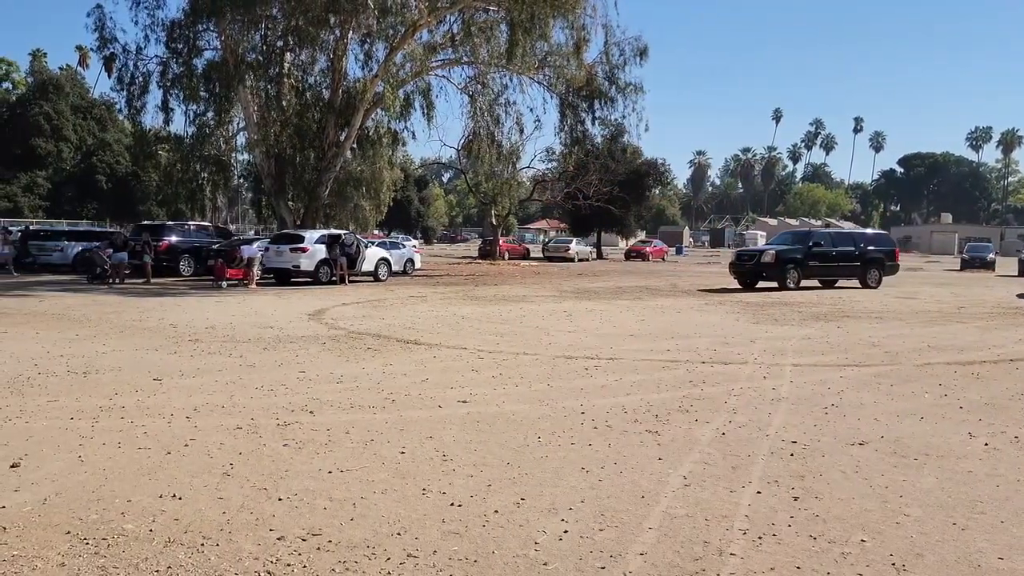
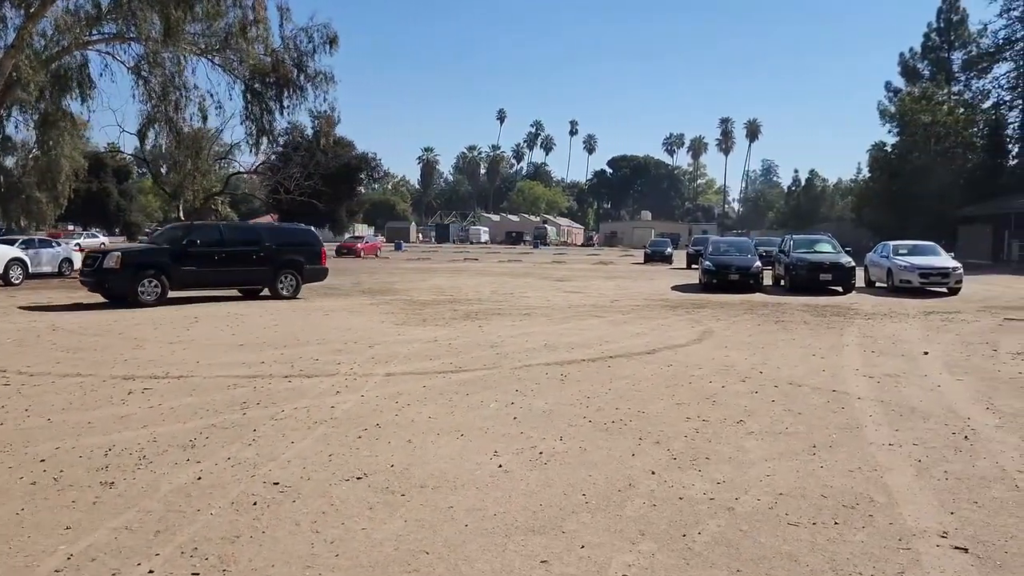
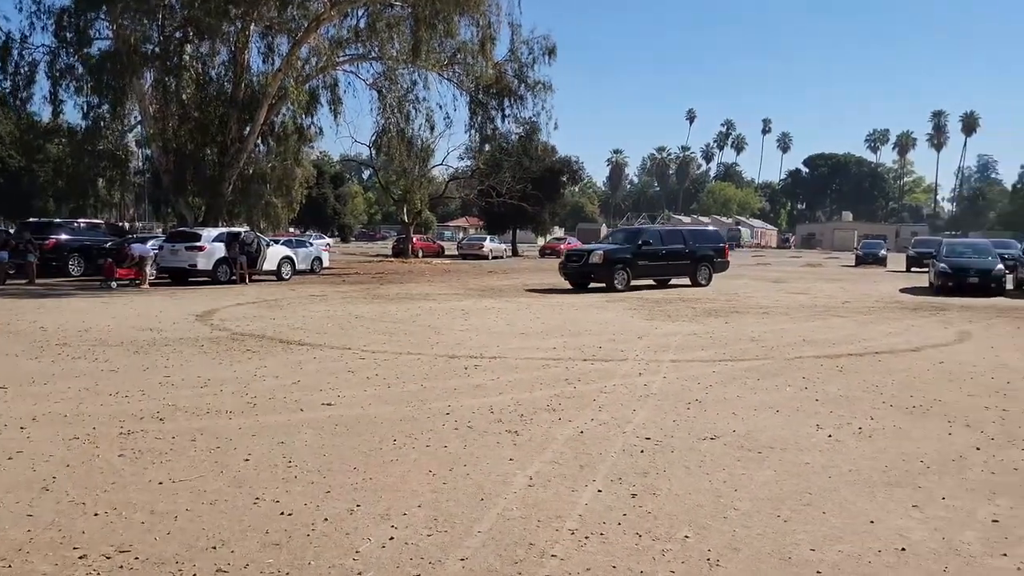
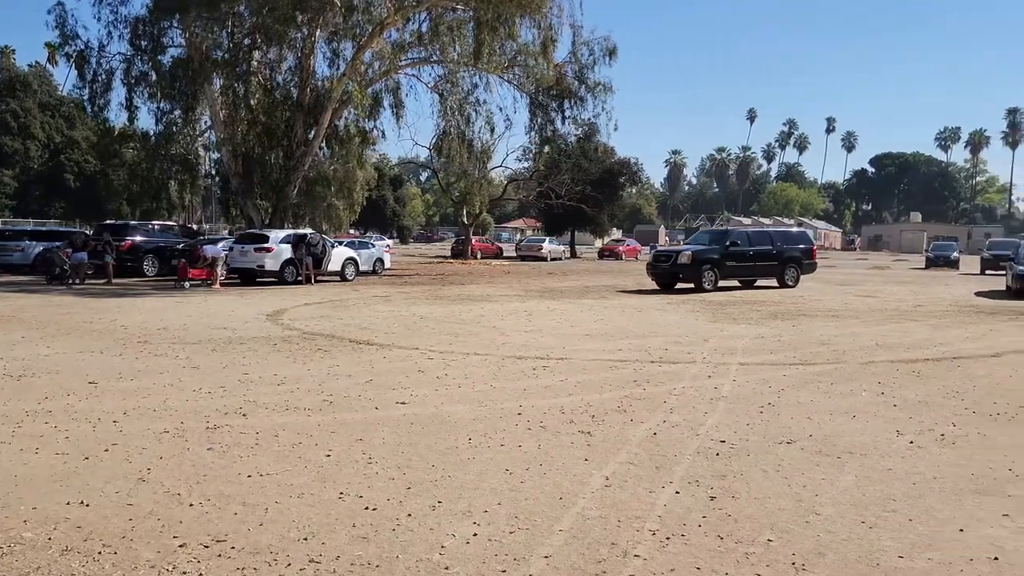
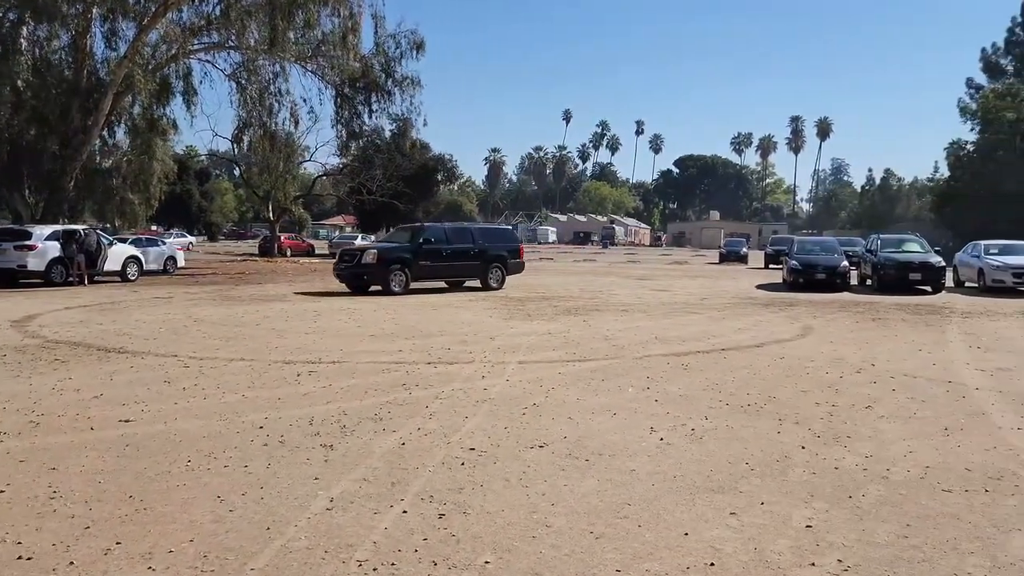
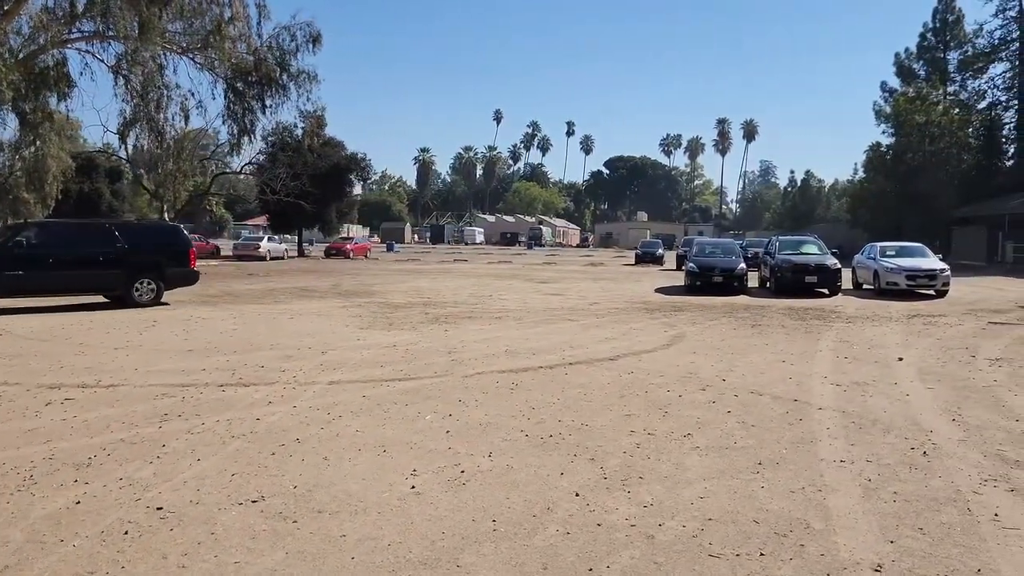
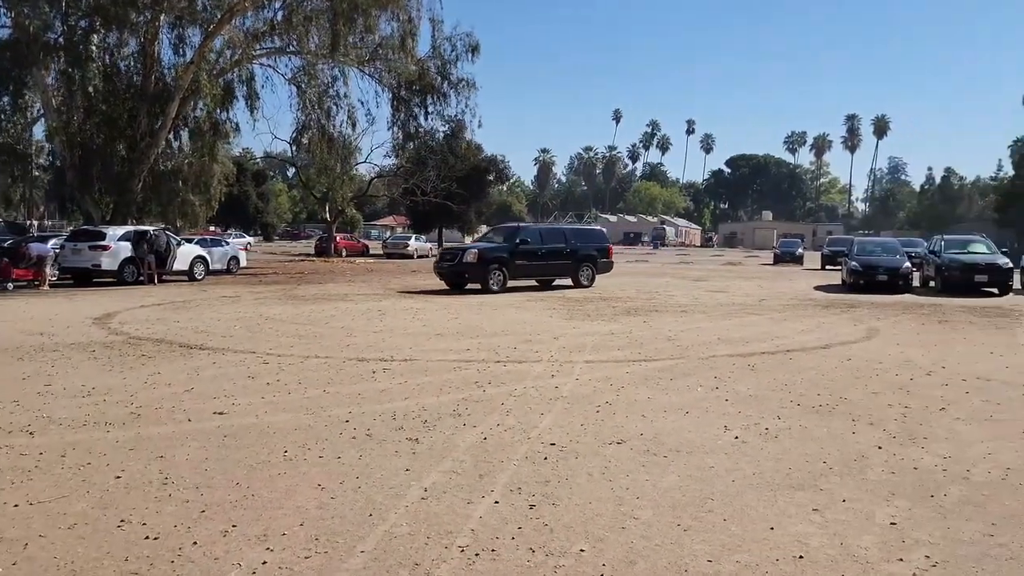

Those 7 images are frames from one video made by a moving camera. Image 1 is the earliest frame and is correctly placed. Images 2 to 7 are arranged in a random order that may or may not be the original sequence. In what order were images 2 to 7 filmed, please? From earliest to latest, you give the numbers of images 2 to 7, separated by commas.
4, 3, 7, 5, 2, 6
